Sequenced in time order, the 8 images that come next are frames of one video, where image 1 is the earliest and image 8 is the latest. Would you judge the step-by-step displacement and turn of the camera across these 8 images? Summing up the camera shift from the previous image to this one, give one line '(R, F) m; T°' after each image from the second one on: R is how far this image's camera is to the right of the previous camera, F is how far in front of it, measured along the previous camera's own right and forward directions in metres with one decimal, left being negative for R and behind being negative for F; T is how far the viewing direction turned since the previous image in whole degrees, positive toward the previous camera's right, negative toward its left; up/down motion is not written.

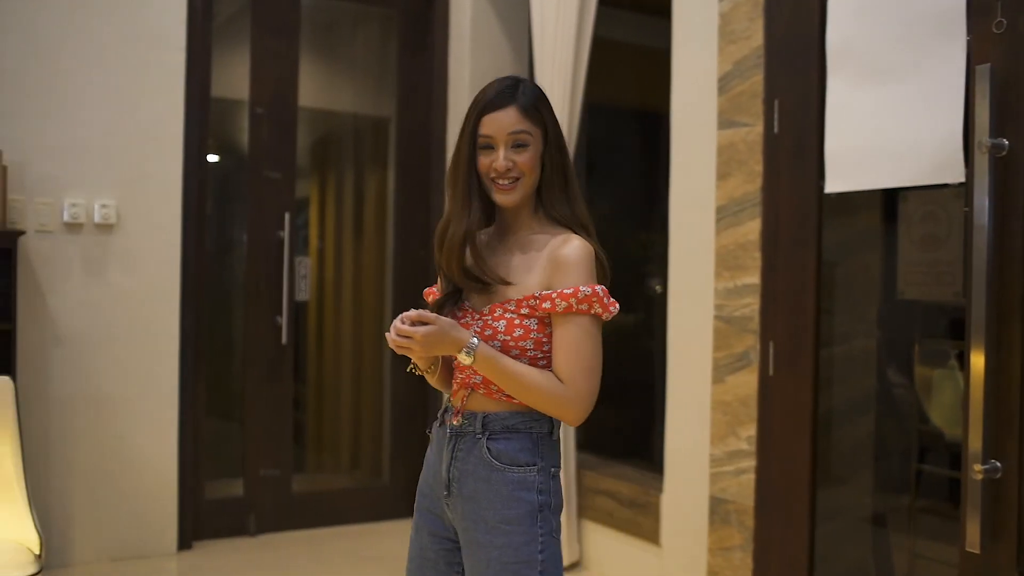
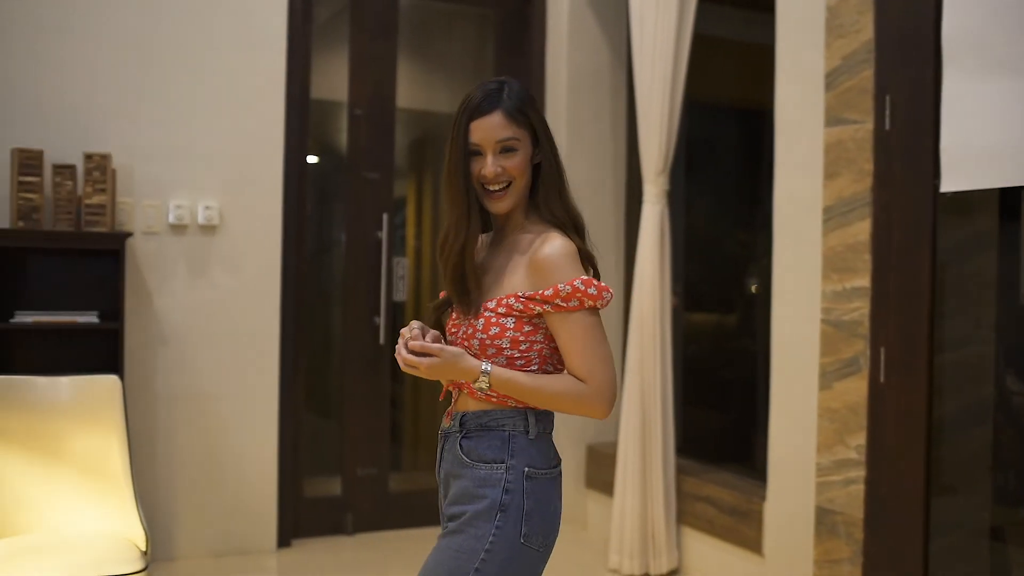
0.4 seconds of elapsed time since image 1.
(-0.3, 0.0) m; -3°
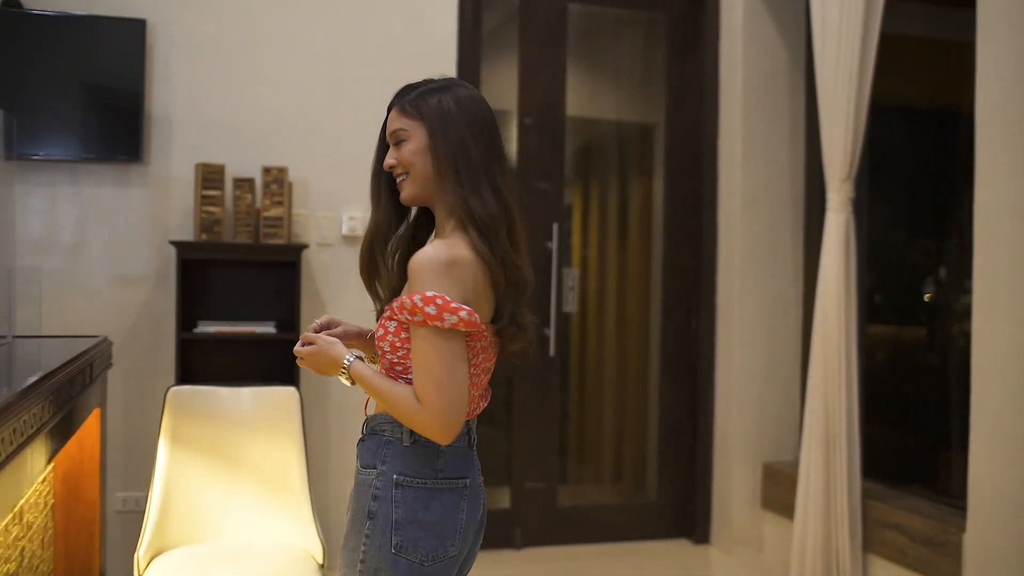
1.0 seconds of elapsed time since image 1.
(-0.4, +0.1) m; -5°
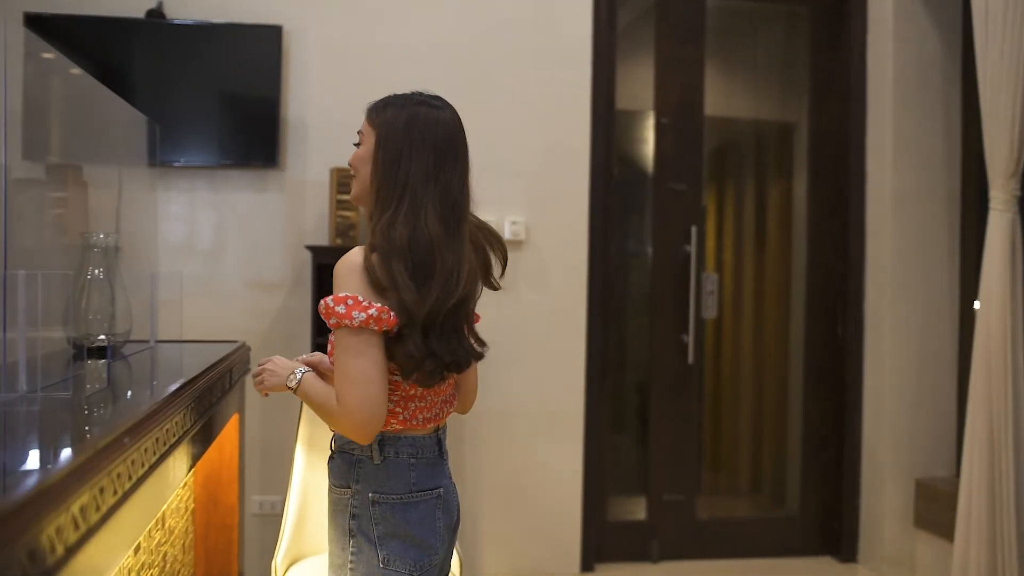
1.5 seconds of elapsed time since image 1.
(-0.4, +0.1) m; -3°
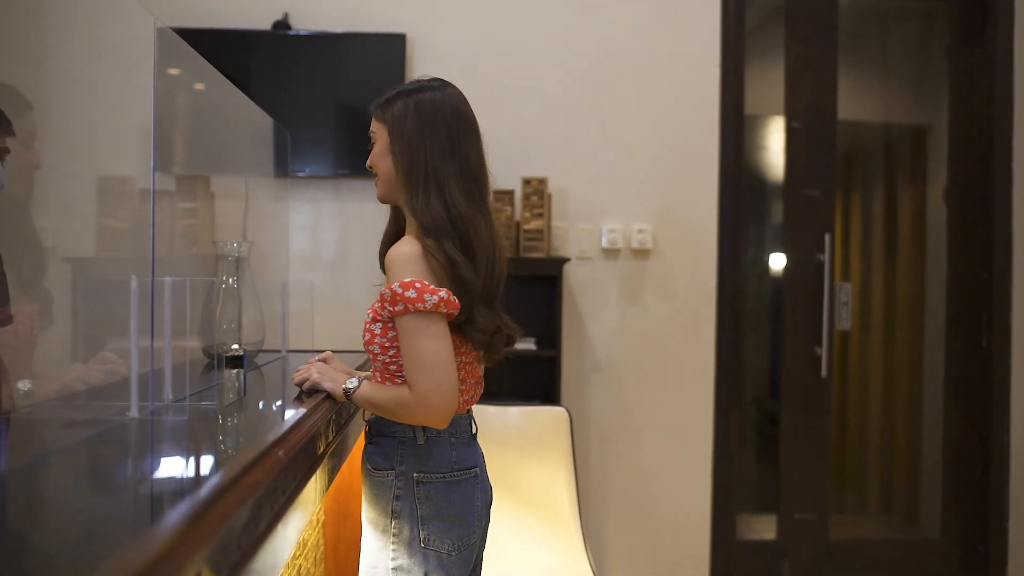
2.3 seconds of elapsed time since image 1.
(-0.3, 0.0) m; -3°
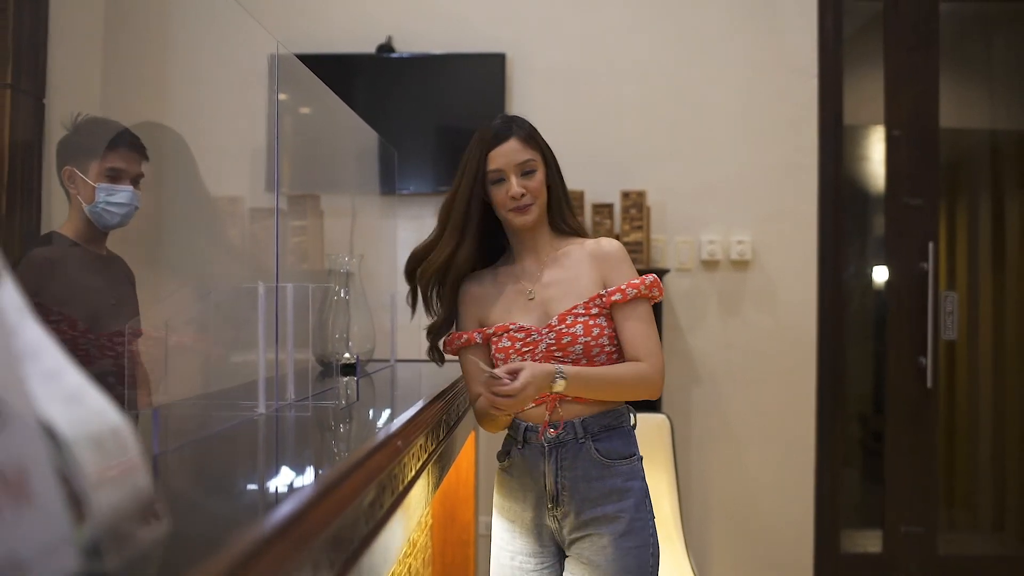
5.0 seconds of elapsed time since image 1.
(-0.2, -0.1) m; -4°
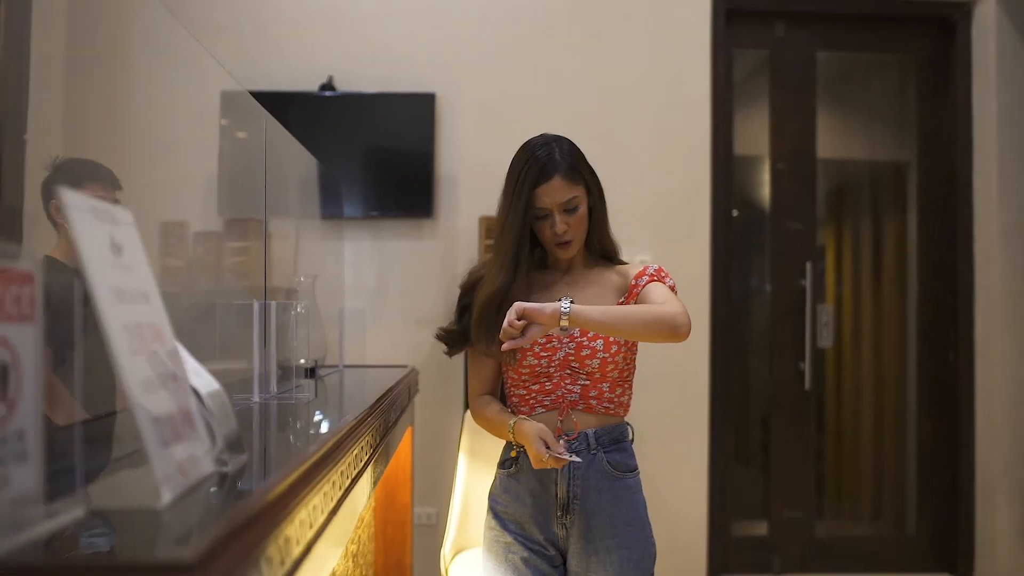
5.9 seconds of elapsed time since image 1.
(+0.2, -0.3) m; +2°
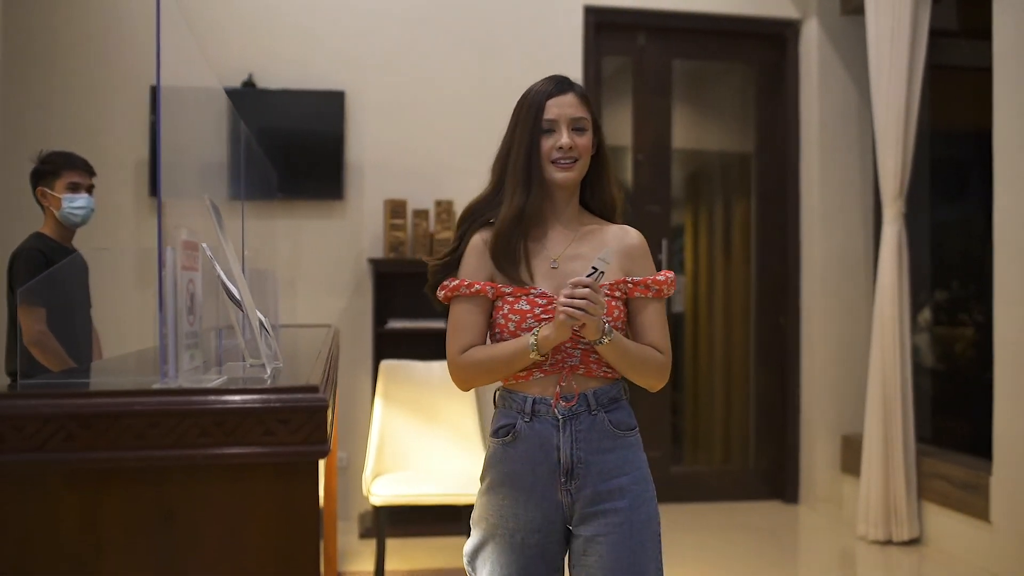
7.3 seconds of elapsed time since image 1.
(+0.3, -0.5) m; +3°
